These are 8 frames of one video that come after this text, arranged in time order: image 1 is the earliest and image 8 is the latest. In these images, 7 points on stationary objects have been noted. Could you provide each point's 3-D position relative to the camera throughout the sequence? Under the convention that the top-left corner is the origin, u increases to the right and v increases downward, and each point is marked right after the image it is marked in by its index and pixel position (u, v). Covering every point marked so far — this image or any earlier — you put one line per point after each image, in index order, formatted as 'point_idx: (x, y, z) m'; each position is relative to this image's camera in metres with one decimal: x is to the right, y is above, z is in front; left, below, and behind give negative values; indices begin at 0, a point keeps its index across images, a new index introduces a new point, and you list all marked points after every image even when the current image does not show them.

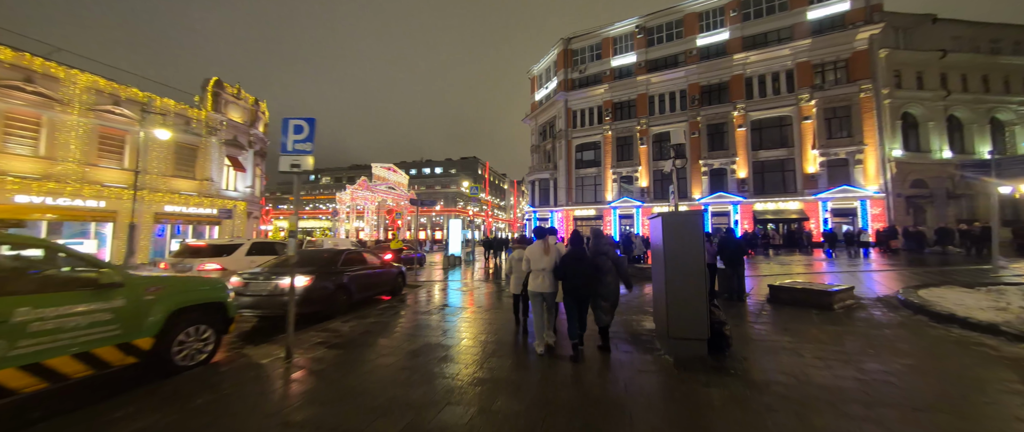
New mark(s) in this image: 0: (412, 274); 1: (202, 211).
0: (-4.4, -2.7, +15.0) m
1: (-15.6, +0.3, +16.9) m
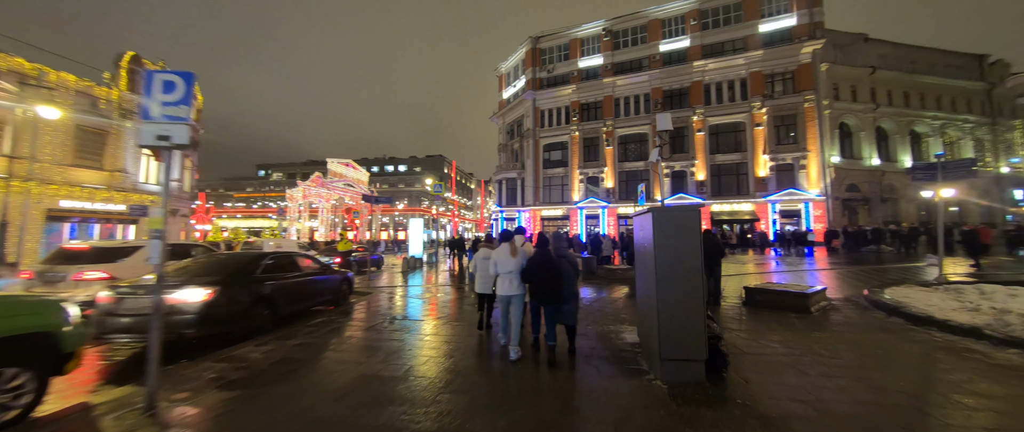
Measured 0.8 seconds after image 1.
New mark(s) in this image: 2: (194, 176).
0: (-5.9, -2.6, +13.8) m
1: (-17.2, +0.4, +14.5) m
2: (-18.8, +2.4, +20.0) m
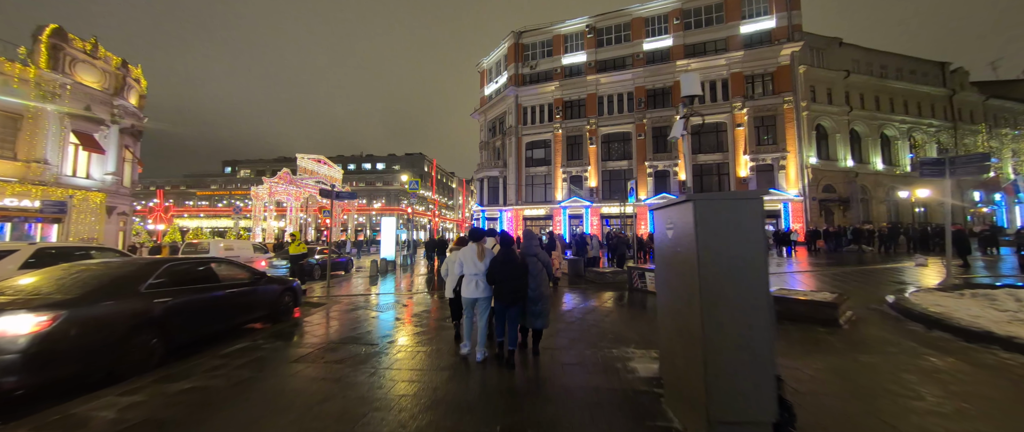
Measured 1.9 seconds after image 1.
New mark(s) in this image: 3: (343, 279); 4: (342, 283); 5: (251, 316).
0: (-6.6, -2.6, +12.4) m
1: (-17.9, +0.5, +12.5) m
2: (-19.9, +2.5, +17.9) m
3: (-7.0, -2.7, +14.0) m
4: (-6.7, -2.7, +13.3) m
5: (-3.9, -1.5, +5.1) m
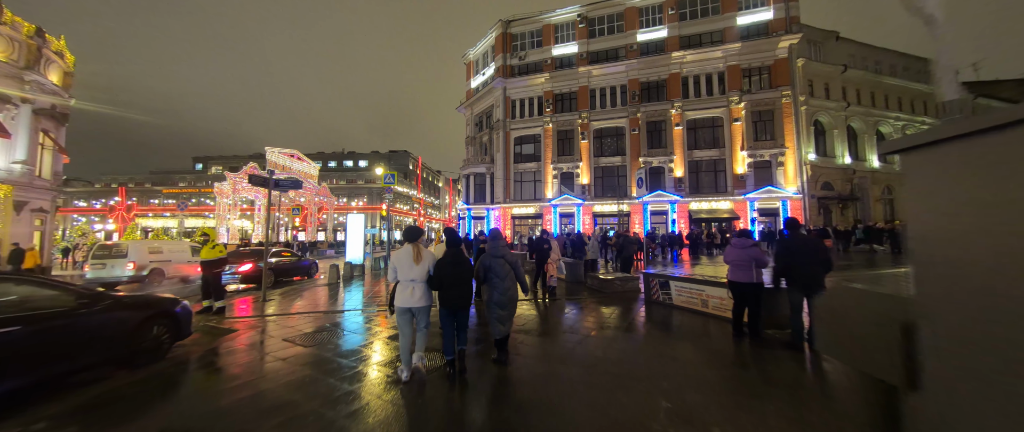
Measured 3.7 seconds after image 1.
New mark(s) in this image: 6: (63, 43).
0: (-7.0, -2.4, +10.3) m
1: (-18.3, +0.6, +10.0) m
2: (-20.5, +2.6, +15.4) m
3: (-7.5, -2.6, +11.9) m
4: (-7.1, -2.5, +11.2) m
5: (-4.1, -1.4, +3.1) m
6: (-19.6, +7.6, +14.8) m
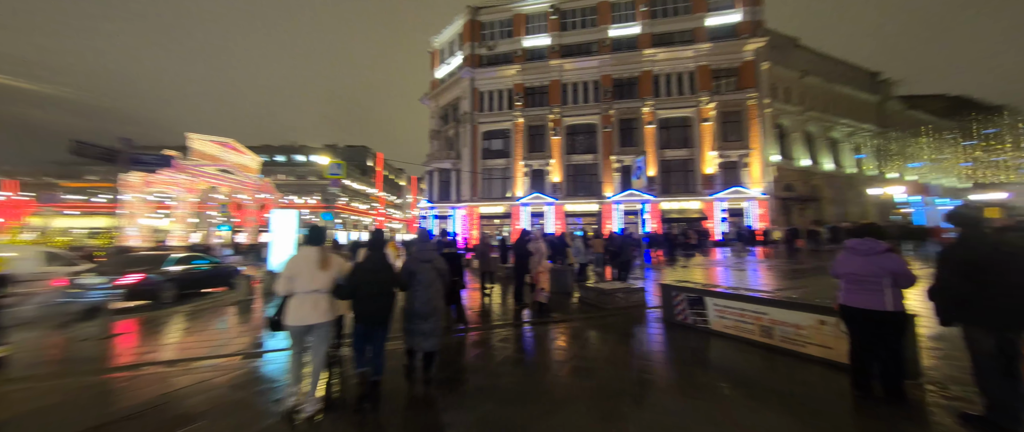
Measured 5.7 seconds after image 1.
0: (-7.5, -2.3, +7.8) m
1: (-18.8, +0.8, +6.3) m
2: (-21.4, +2.8, +11.4) m
3: (-8.2, -2.4, +9.3) m
4: (-7.7, -2.4, +8.6) m
5: (-3.9, -1.3, +0.9) m
6: (-20.6, +7.7, +10.9) m
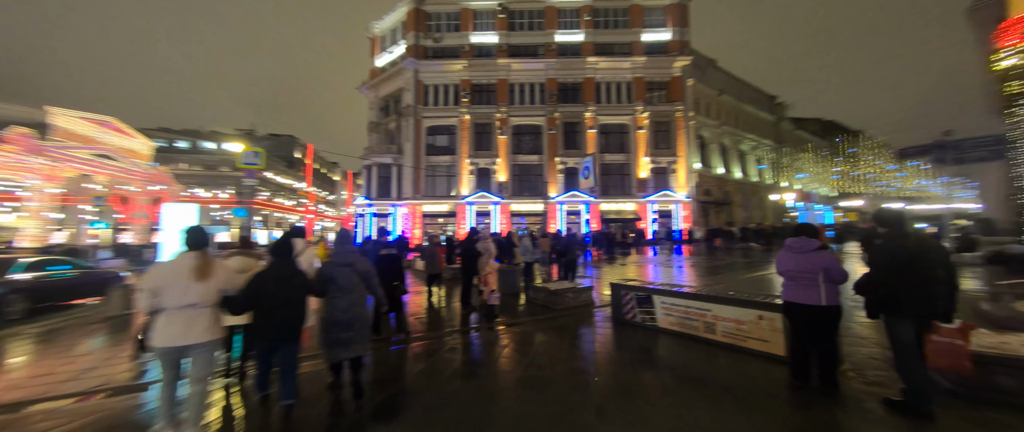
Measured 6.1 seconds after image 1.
0: (-8.4, -2.2, +6.1) m
1: (-19.2, +1.0, +2.6) m
2: (-22.7, +3.1, +7.2) m
3: (-9.3, -2.3, +7.5) m
4: (-8.8, -2.3, +6.9) m
5: (-3.6, -1.2, -0.1) m
6: (-21.6, +8.0, +6.9) m
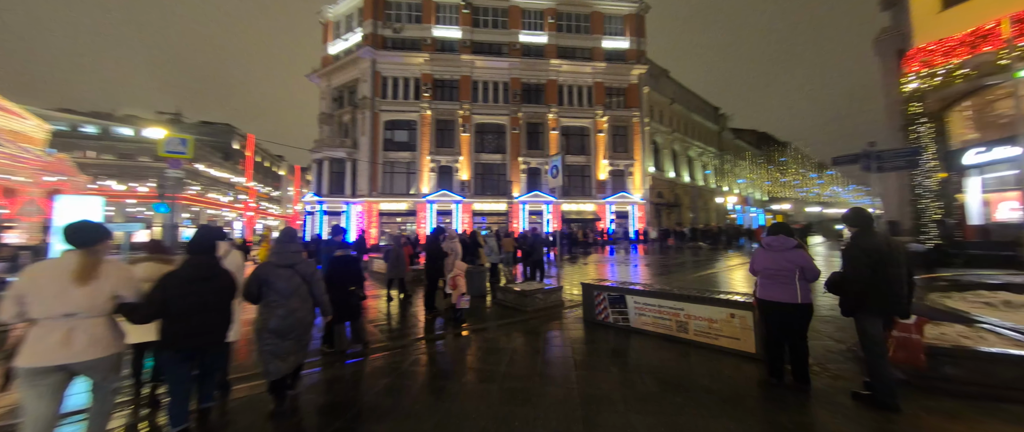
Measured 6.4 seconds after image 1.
0: (-8.8, -2.1, +4.6) m
1: (-19.0, +1.3, -0.1) m
2: (-23.0, +3.4, +4.0) m
3: (-9.9, -2.2, +5.9) m
4: (-9.2, -2.2, +5.4) m
5: (-3.3, -1.1, -0.9) m
6: (-21.9, +8.3, +3.9) m
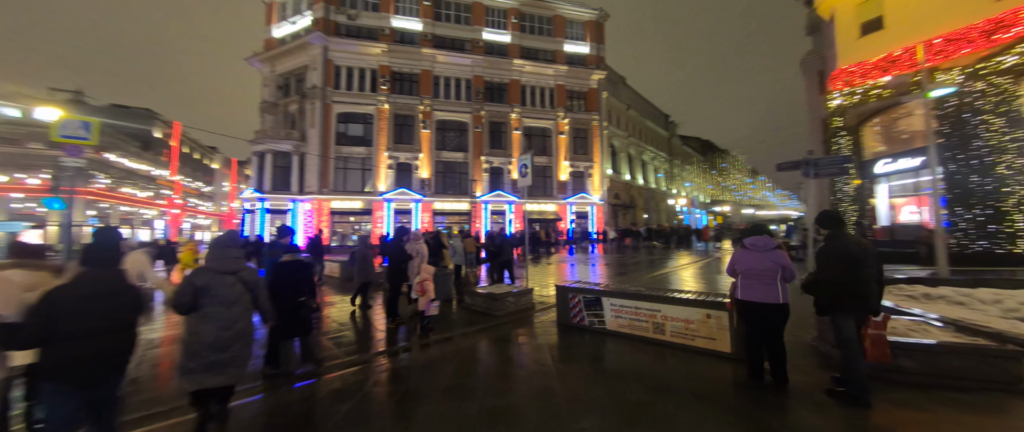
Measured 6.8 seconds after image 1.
0: (-9.0, -2.0, +3.1) m
1: (-18.5, +1.4, -2.8) m
2: (-23.0, +3.5, +0.8) m
3: (-10.2, -2.1, +4.2) m
4: (-9.5, -2.1, +3.8) m
5: (-2.8, -1.1, -1.7) m
6: (-21.8, +8.5, +0.7) m
